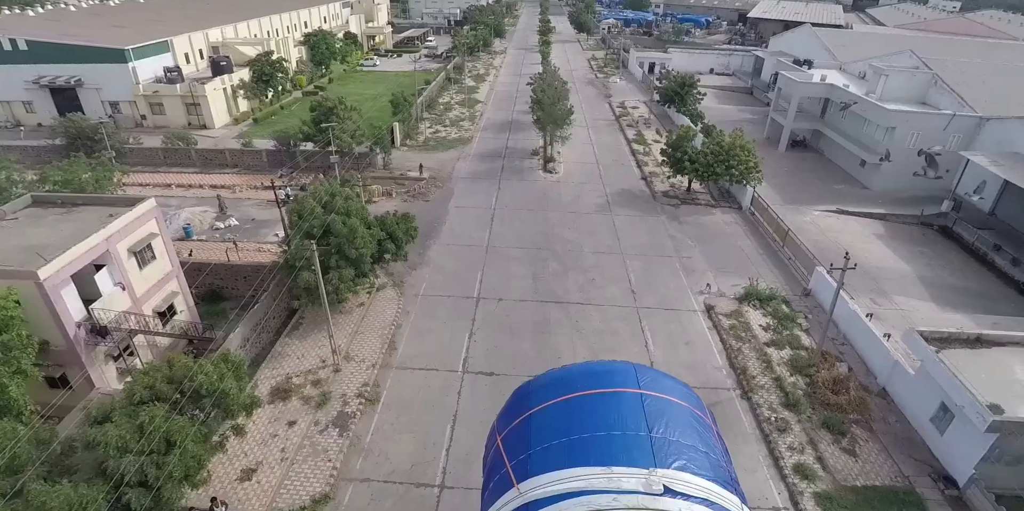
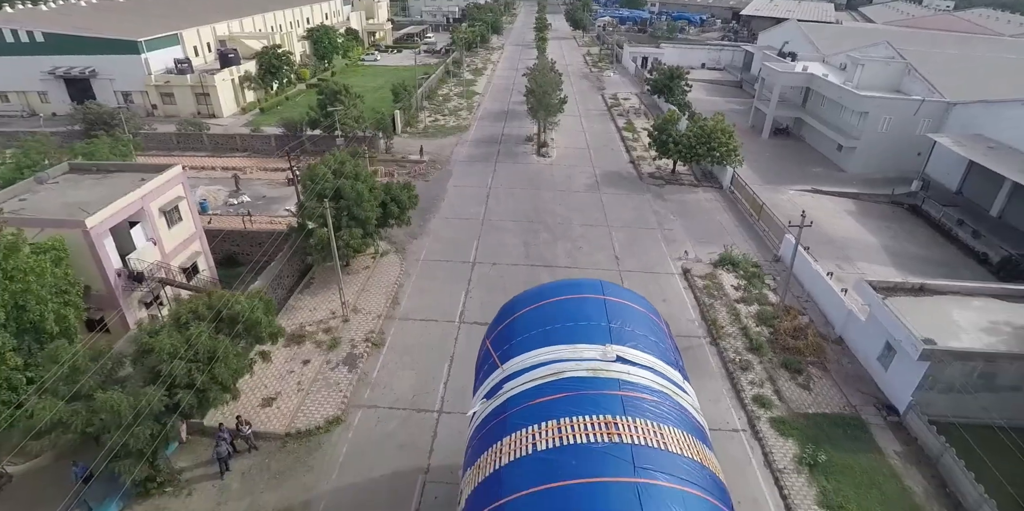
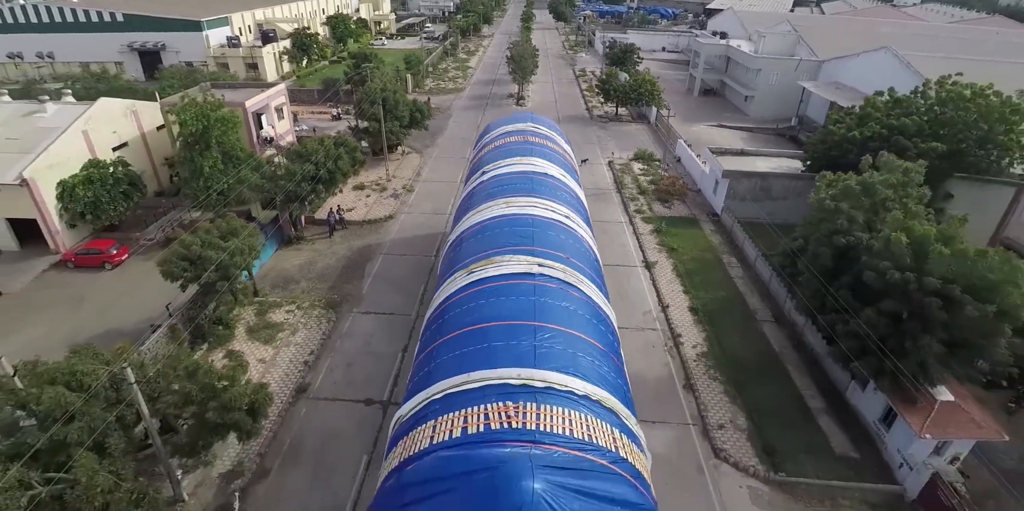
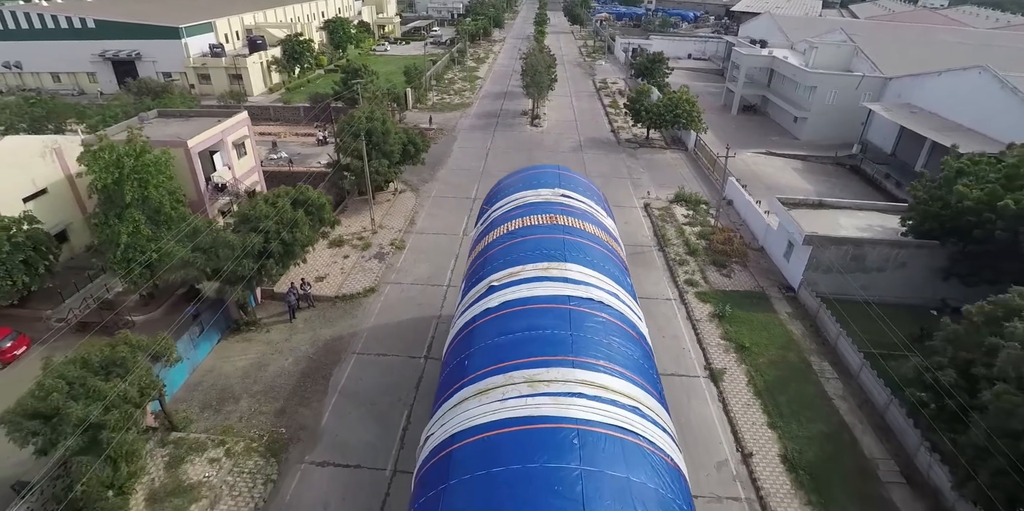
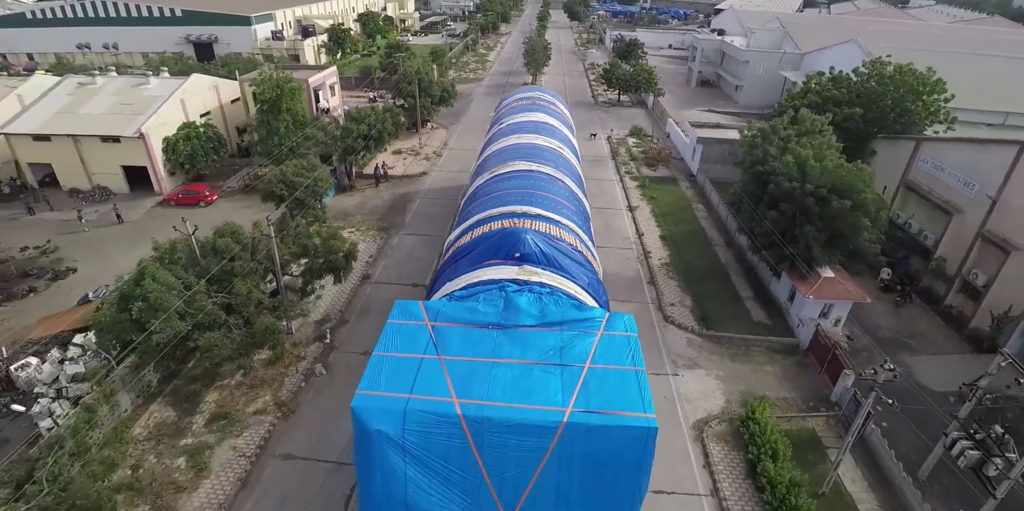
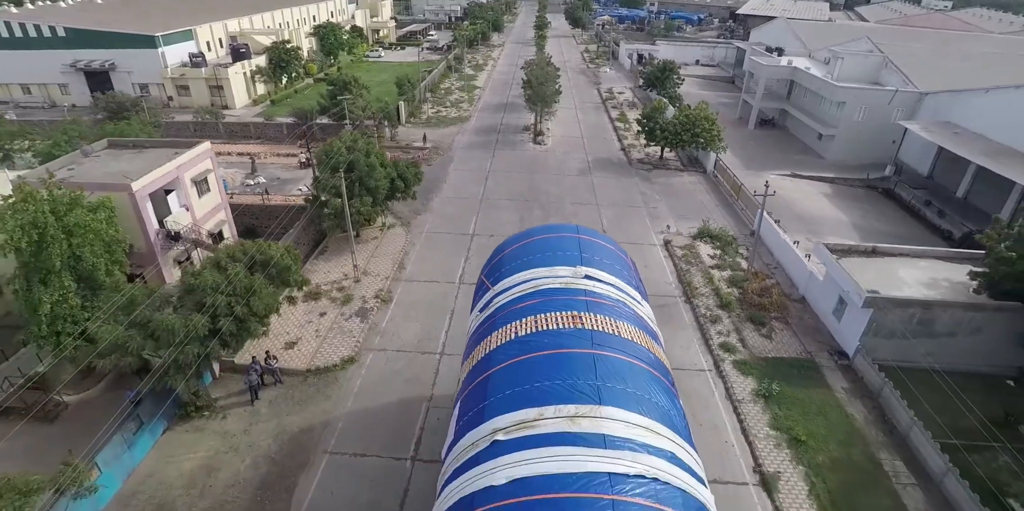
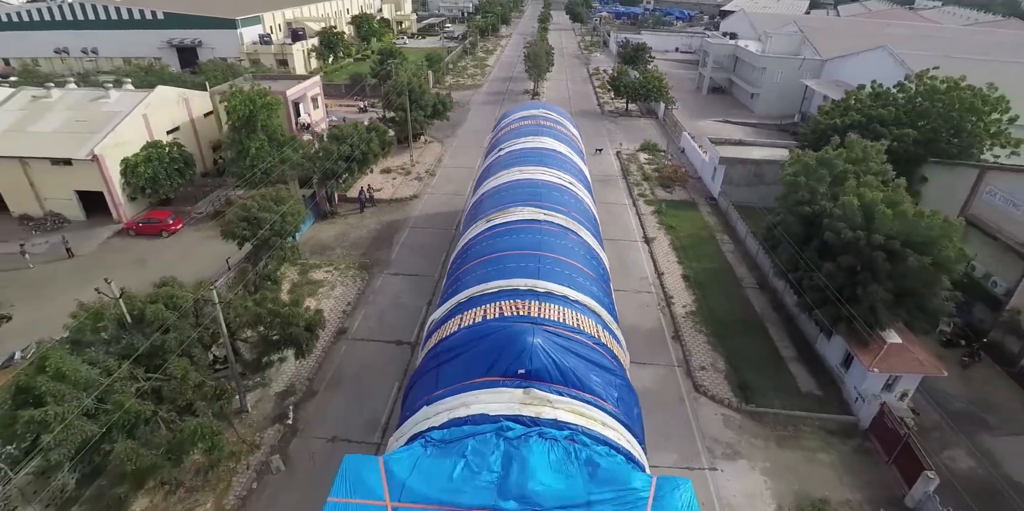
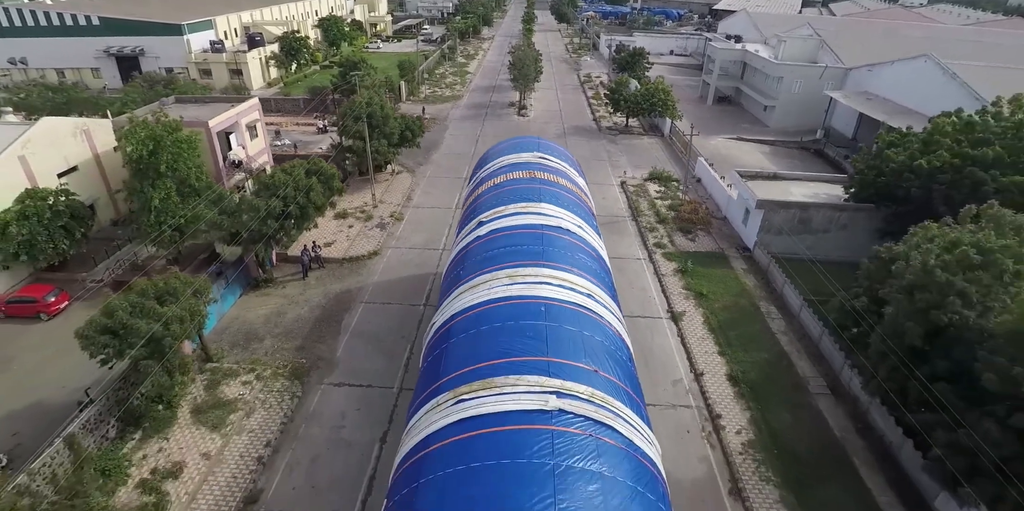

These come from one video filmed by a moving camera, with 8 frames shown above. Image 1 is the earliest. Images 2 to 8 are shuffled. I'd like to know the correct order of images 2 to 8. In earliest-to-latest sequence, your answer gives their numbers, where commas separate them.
2, 6, 4, 8, 3, 7, 5
